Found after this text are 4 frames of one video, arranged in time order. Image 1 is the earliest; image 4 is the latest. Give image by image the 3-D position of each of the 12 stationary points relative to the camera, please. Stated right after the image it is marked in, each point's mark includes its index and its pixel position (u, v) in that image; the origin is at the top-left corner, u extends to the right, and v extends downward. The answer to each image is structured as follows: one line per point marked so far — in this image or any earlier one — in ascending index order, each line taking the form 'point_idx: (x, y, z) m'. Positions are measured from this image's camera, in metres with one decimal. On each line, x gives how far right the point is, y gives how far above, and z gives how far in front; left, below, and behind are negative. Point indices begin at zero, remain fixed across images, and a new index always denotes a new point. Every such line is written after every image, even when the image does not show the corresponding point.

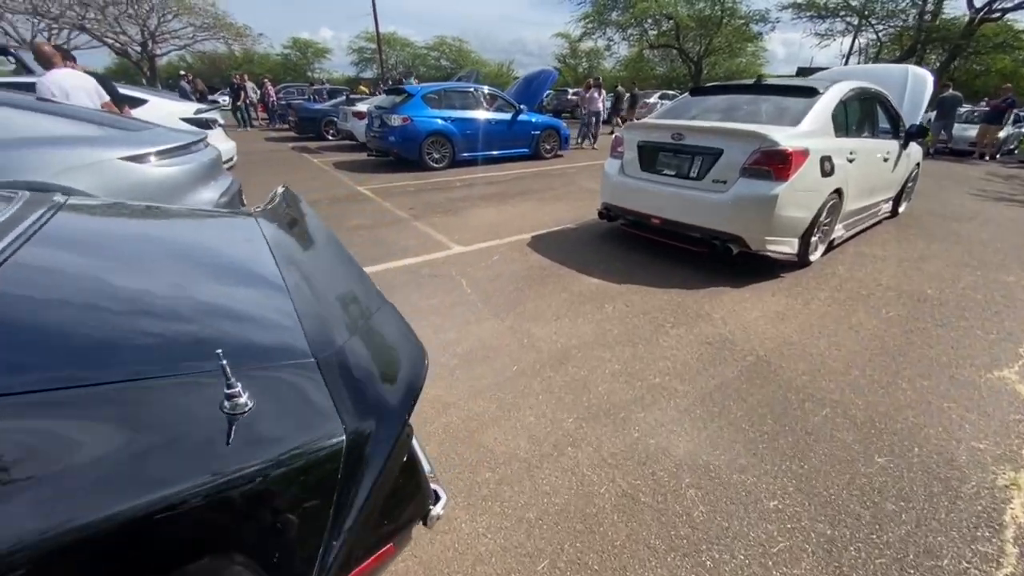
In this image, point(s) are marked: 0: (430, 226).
0: (-1.2, +0.9, +5.8) m
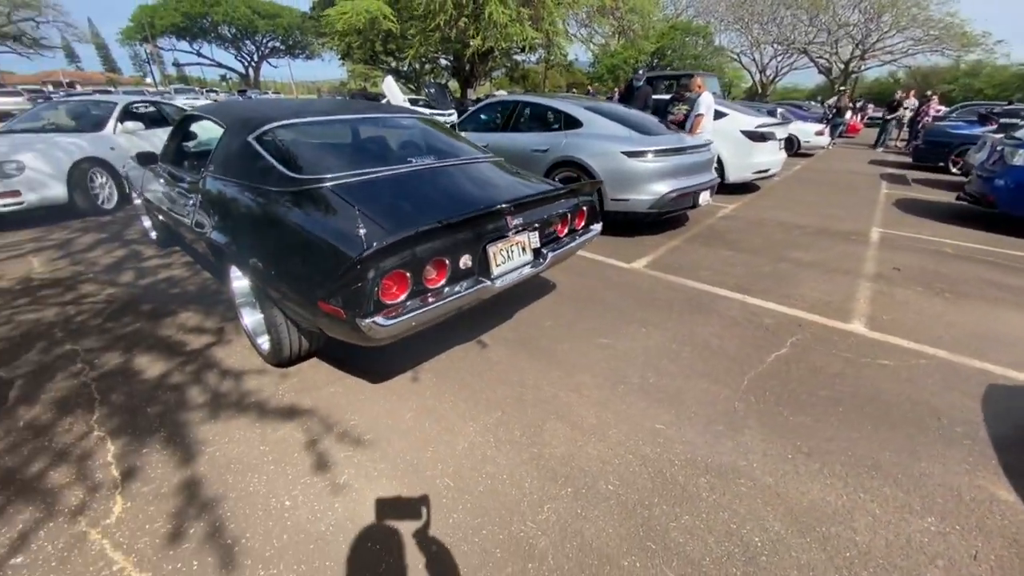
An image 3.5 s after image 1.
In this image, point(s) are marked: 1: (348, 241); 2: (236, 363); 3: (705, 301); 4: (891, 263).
0: (+3.8, -0.1, +4.3) m
1: (-0.9, +0.3, +2.3) m
2: (-2.1, -0.6, +3.1) m
3: (+1.9, -0.1, +4.1) m
4: (+4.7, +0.3, +5.1) m
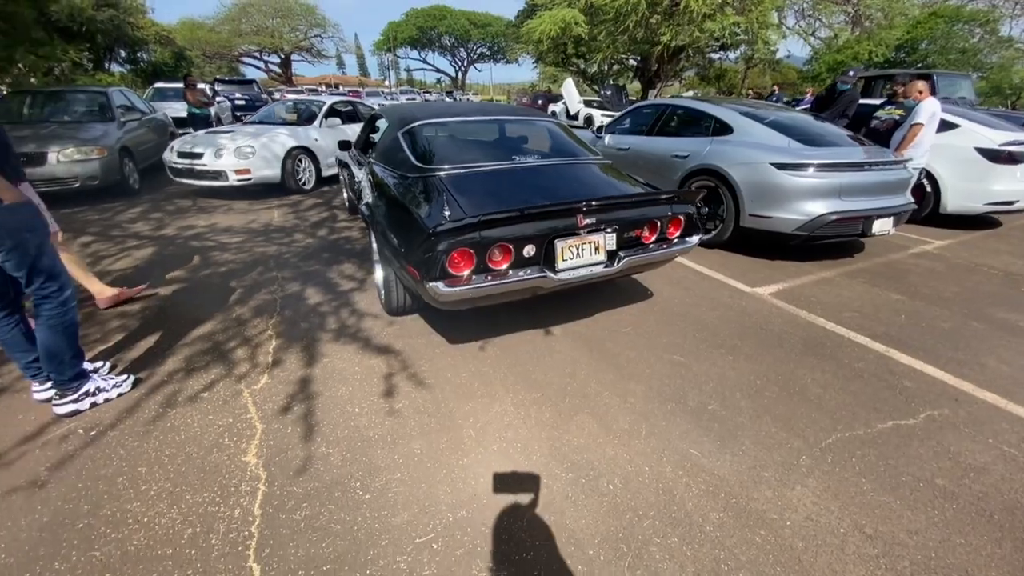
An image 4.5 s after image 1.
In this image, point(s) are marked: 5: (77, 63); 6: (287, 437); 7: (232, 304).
0: (+4.5, -0.7, +3.0) m
1: (-0.5, +0.5, +2.8) m
2: (-1.4, -0.2, +4.0) m
3: (+2.7, -0.5, +3.5) m
4: (+5.7, -0.6, +3.4) m
5: (-16.1, +8.4, +15.2) m
6: (-1.3, -0.9, +2.5) m
7: (-2.7, -0.2, +4.0) m
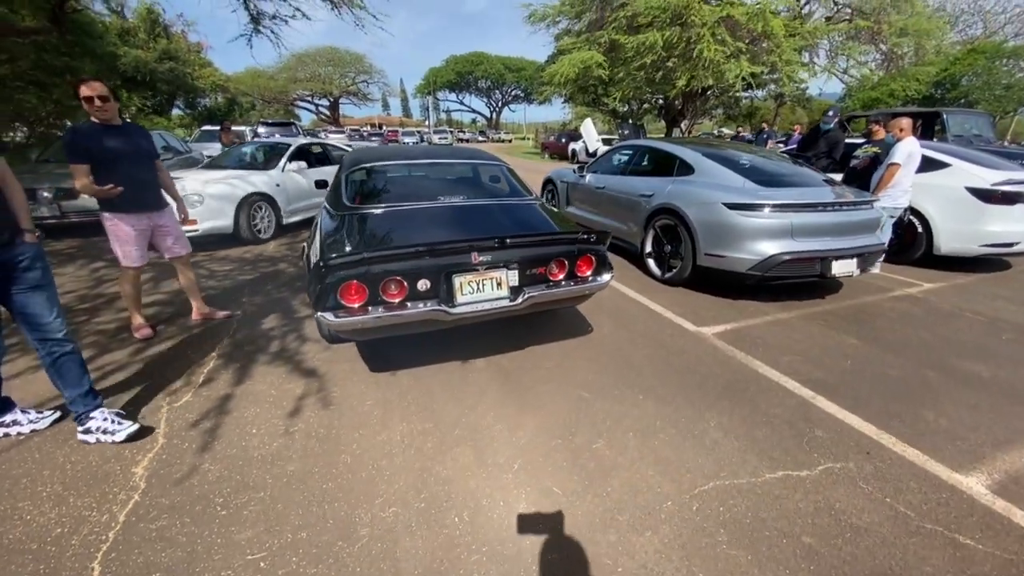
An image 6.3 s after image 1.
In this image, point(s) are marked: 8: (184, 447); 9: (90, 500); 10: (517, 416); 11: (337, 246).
0: (+3.7, -1.1, +2.7) m
1: (-1.2, +0.3, +3.1) m
2: (-2.1, -0.5, +4.2) m
3: (+2.0, -0.8, +3.4) m
4: (+5.0, -1.0, +3.1) m
5: (-15.5, +7.6, +17.2) m
6: (-2.1, -1.0, +2.6) m
7: (-3.3, -0.4, +4.3) m
8: (-2.1, -1.0, +2.7) m
9: (-2.4, -1.2, +2.3) m
10: (0.0, -0.9, +3.0) m
11: (-1.4, +0.4, +3.4) m
